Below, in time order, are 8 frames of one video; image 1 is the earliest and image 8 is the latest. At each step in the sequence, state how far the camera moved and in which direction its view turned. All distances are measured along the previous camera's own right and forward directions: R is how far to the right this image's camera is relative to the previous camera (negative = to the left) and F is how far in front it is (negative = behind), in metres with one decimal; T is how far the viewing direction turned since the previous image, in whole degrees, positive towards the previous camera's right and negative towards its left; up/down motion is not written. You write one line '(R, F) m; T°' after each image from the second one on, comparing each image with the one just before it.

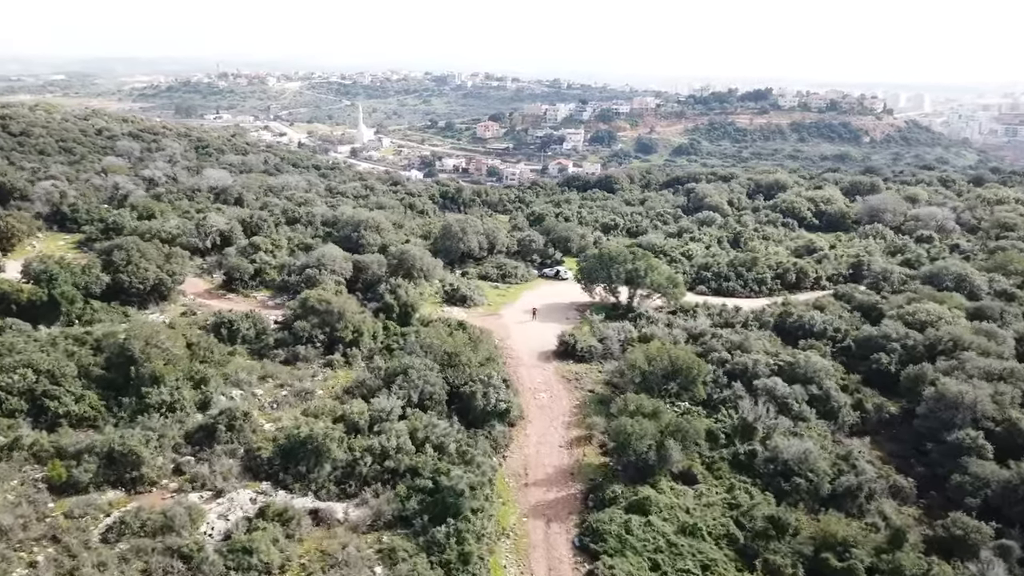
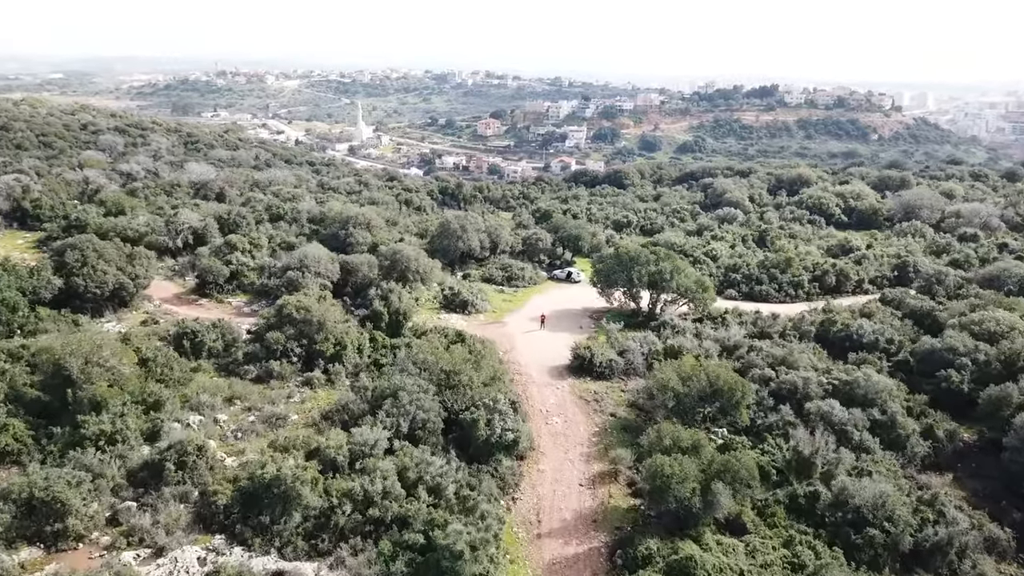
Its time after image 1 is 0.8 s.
(-0.2, +3.2) m; 0°
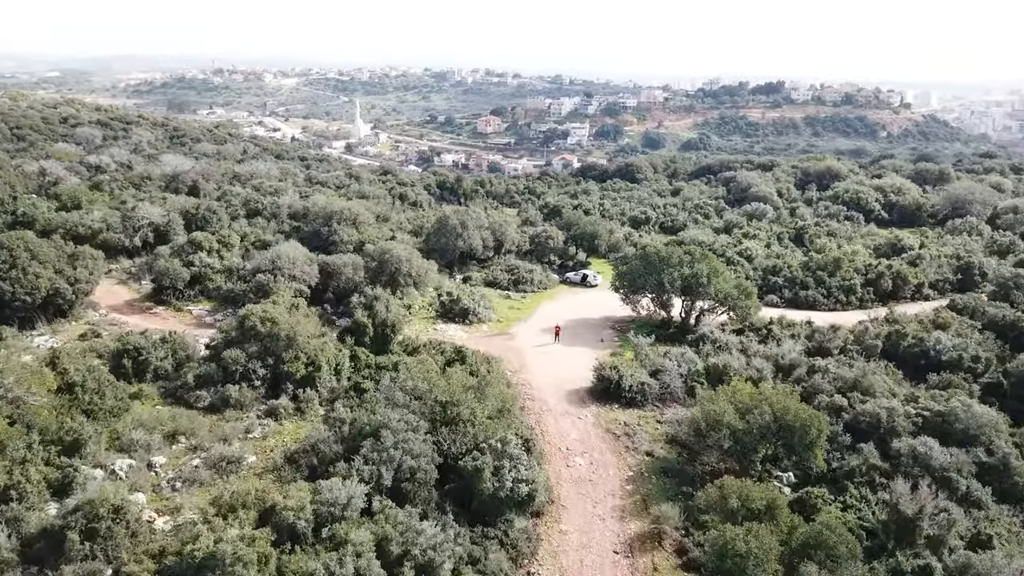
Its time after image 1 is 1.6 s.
(-0.2, +3.7) m; 0°
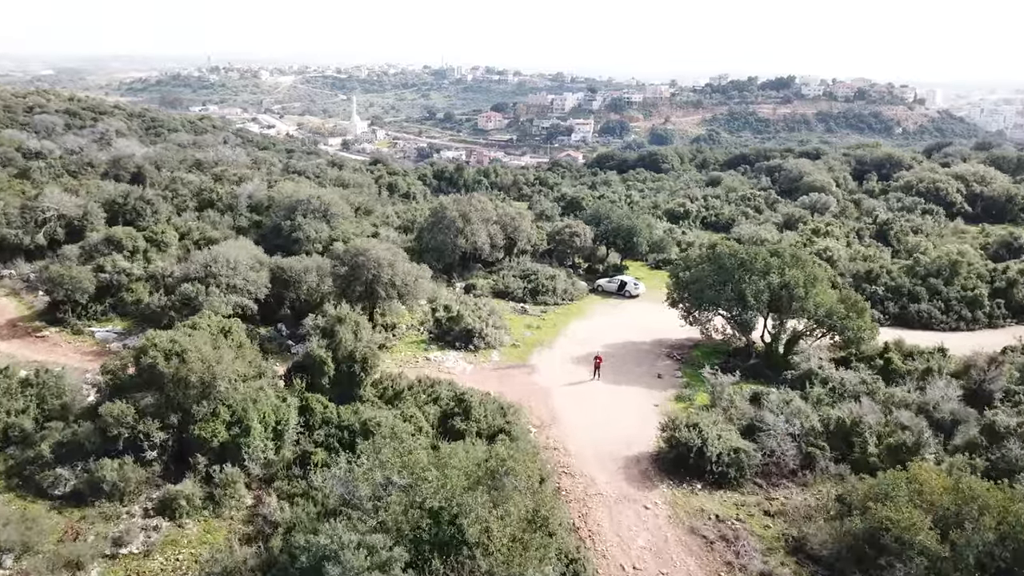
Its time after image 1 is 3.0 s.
(-0.4, +5.8) m; 0°
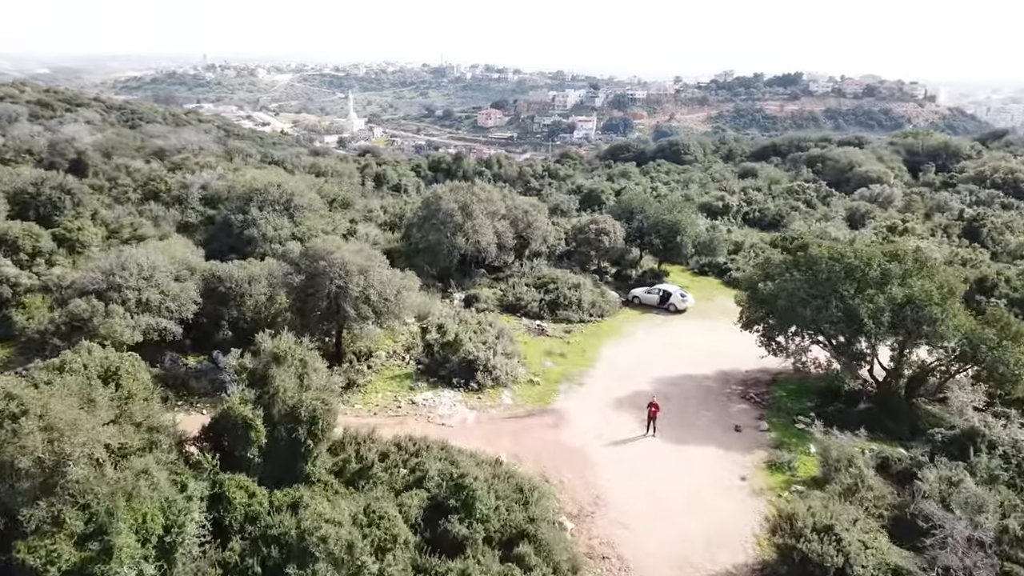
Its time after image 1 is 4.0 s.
(-0.2, +4.3) m; 0°
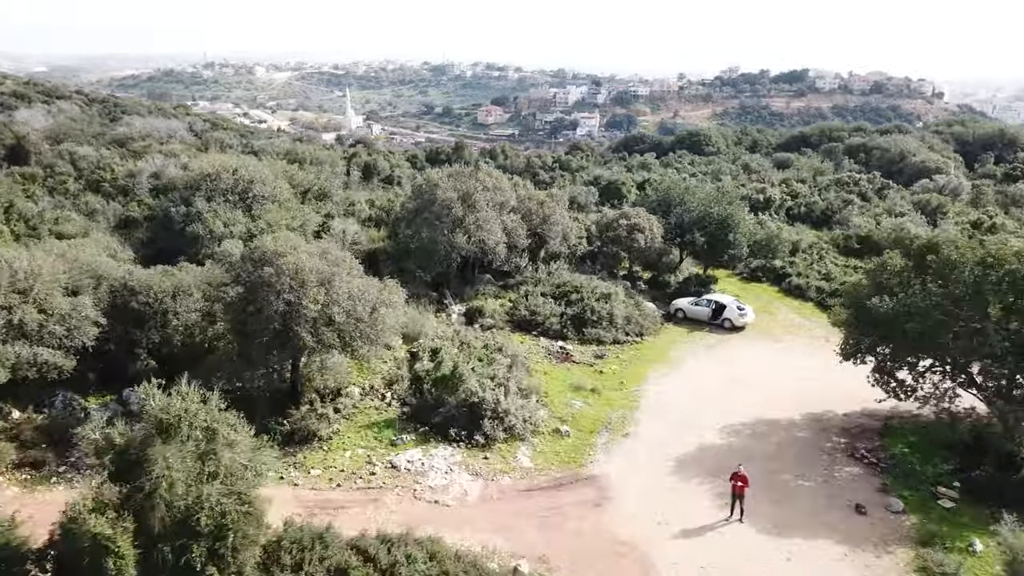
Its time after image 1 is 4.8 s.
(-0.2, +3.3) m; 0°
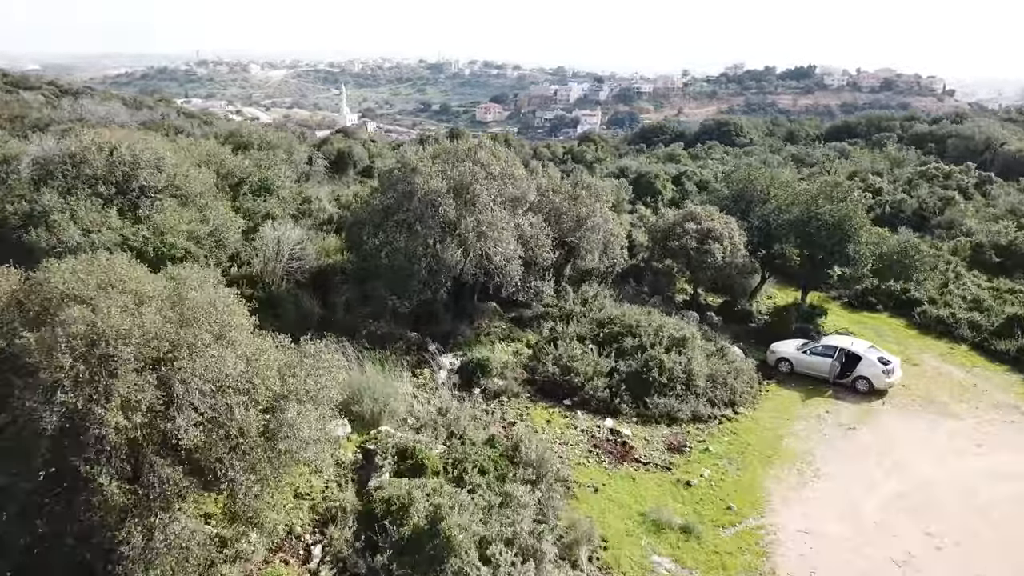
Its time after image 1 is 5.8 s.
(-0.2, +4.4) m; 0°
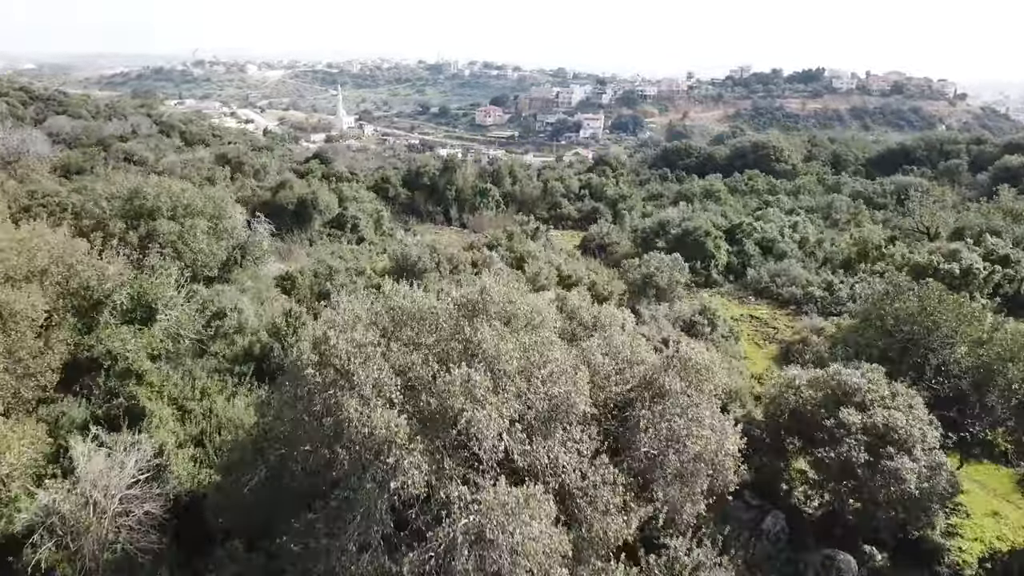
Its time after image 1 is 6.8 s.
(-0.2, +4.3) m; 0°
